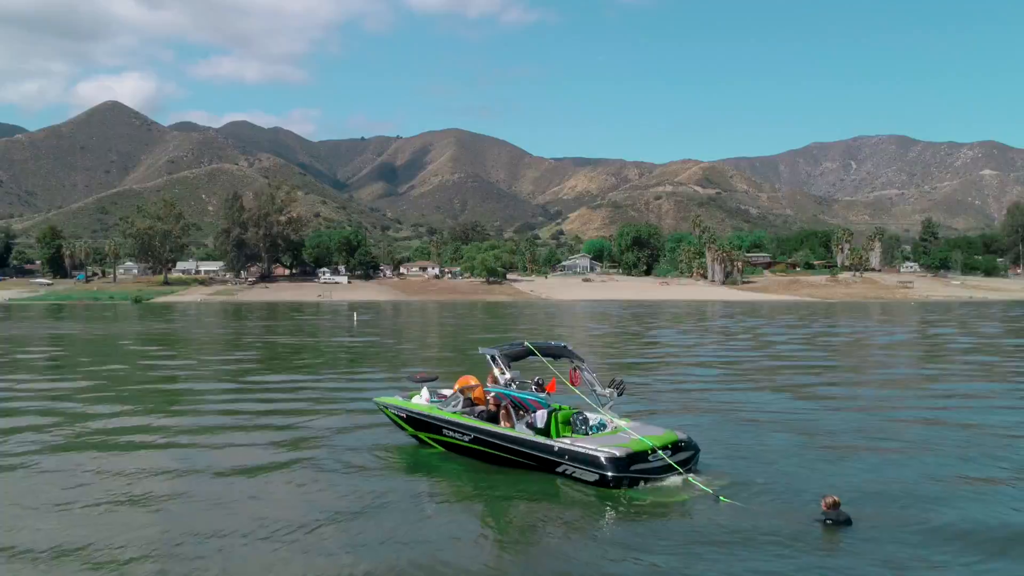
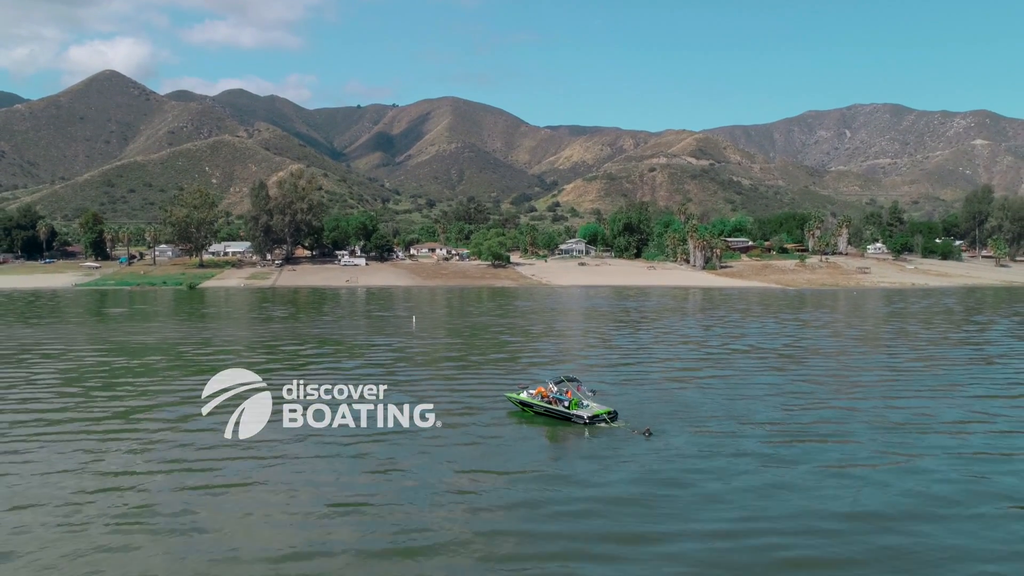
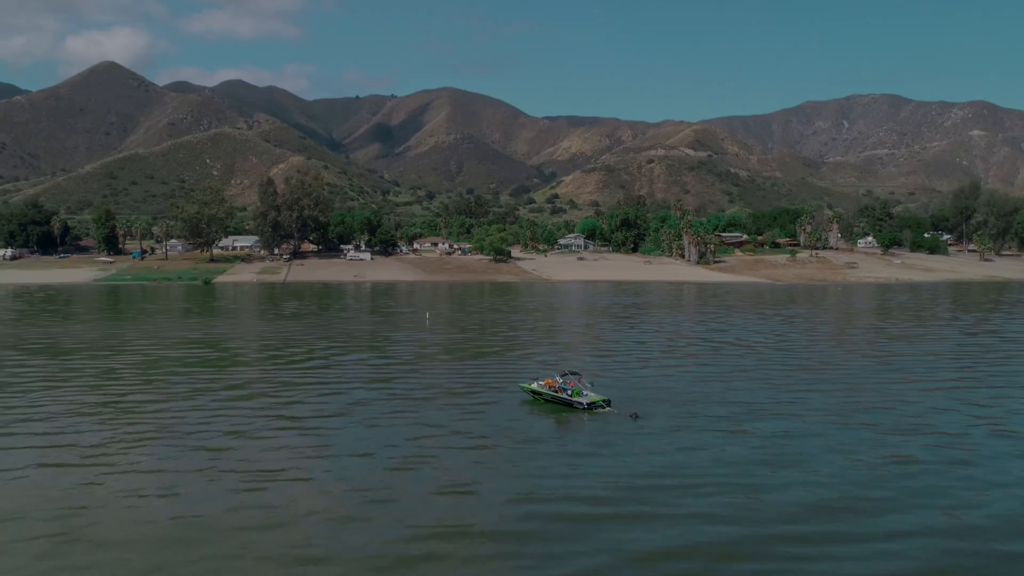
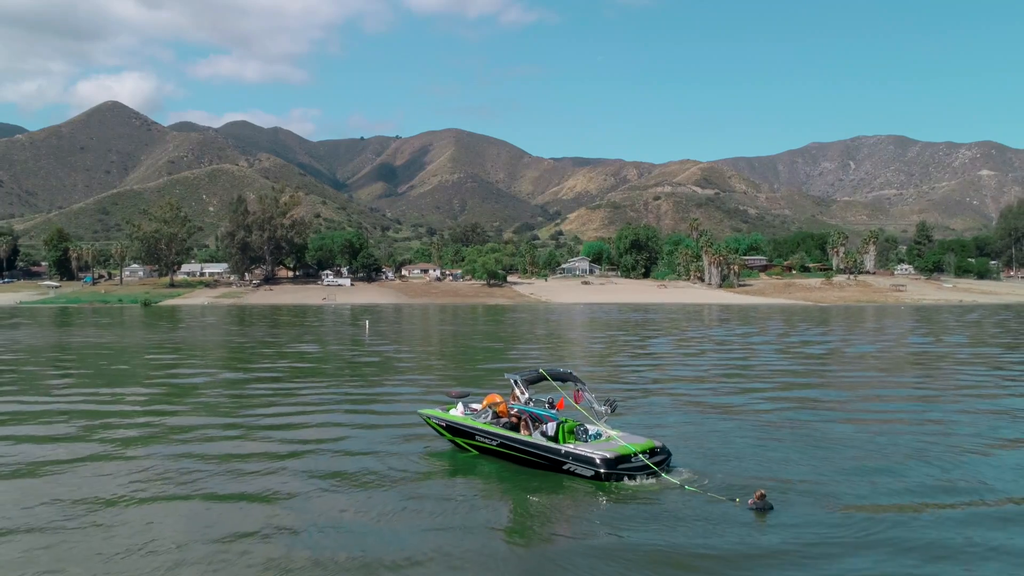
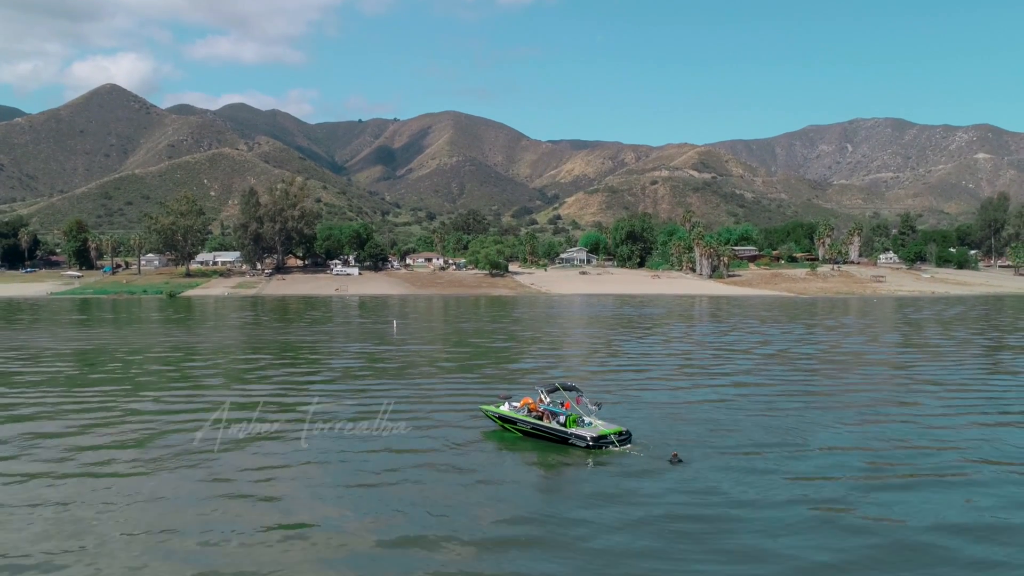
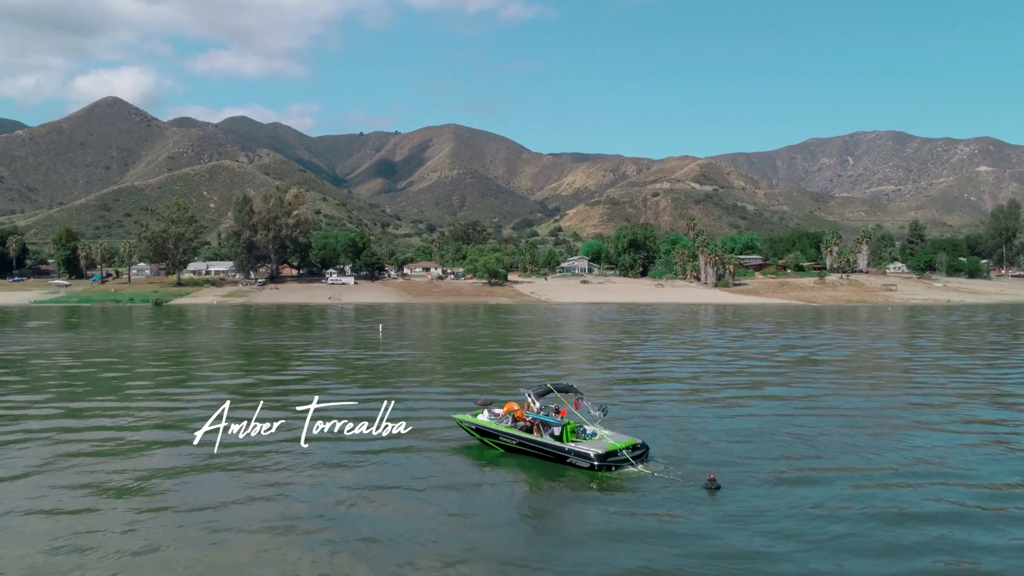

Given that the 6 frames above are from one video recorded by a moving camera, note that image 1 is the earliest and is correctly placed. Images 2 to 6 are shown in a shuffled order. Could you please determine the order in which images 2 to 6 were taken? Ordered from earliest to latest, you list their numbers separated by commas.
4, 6, 5, 2, 3
